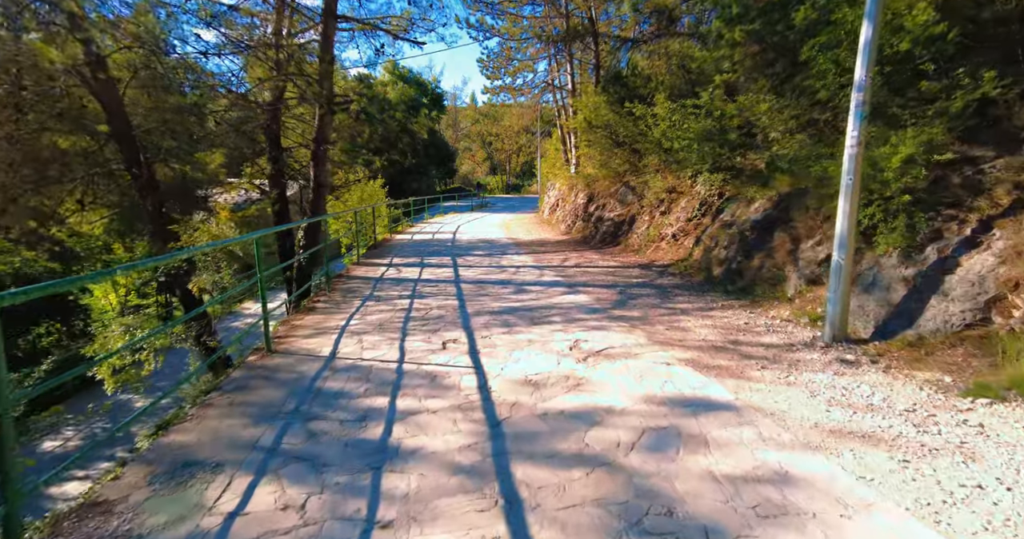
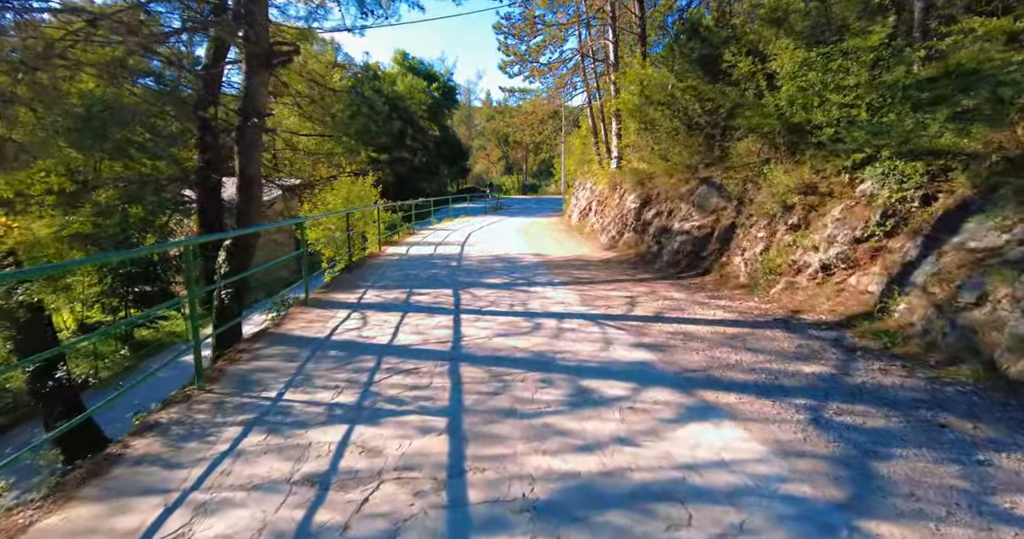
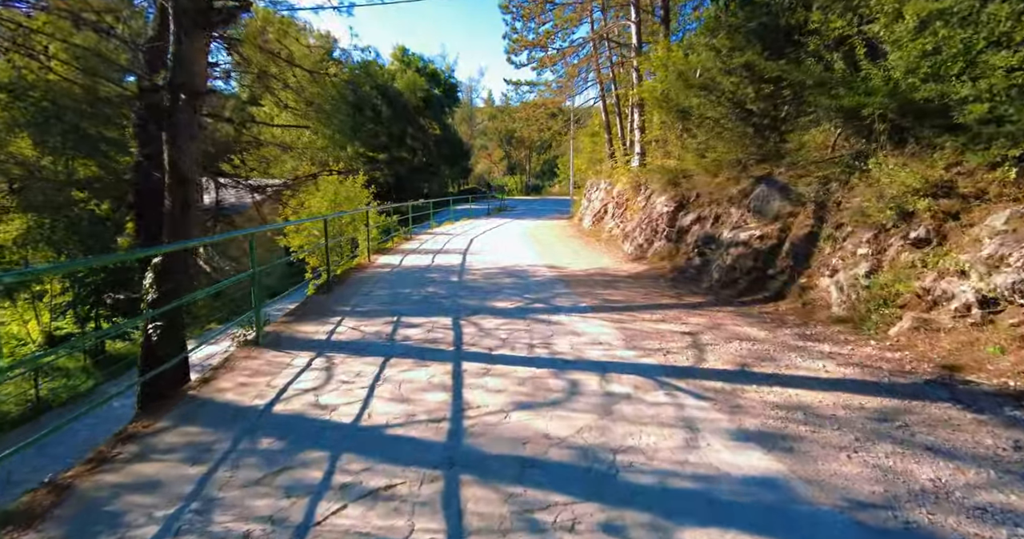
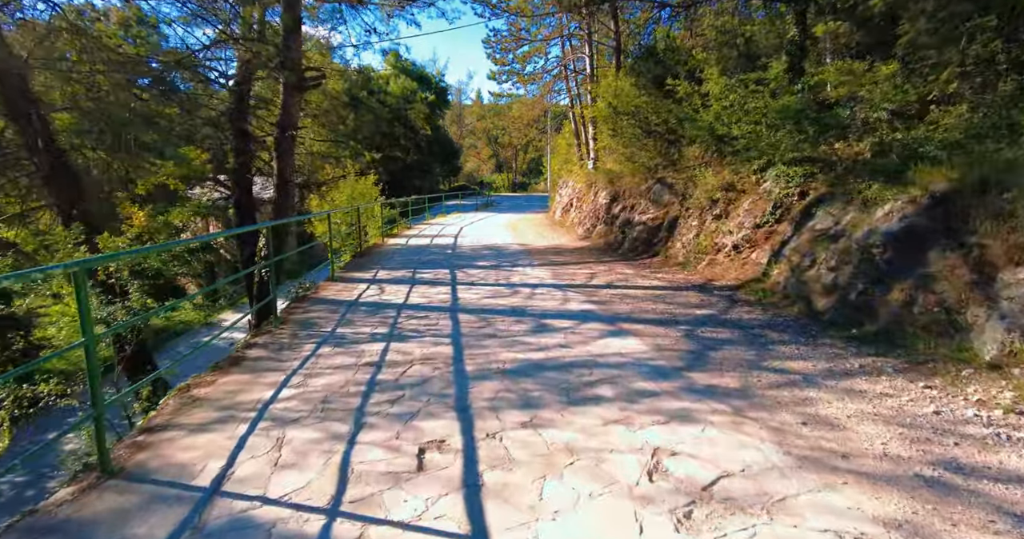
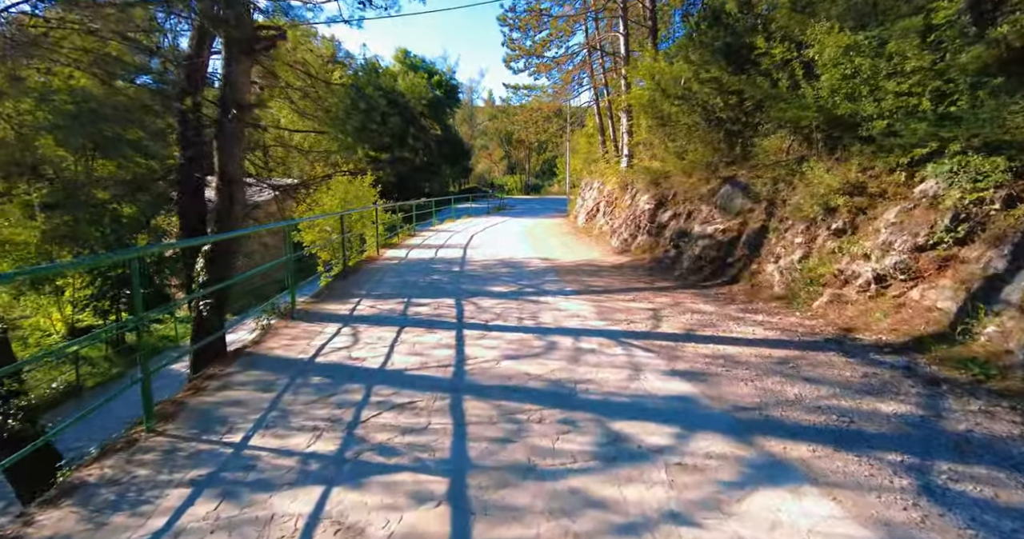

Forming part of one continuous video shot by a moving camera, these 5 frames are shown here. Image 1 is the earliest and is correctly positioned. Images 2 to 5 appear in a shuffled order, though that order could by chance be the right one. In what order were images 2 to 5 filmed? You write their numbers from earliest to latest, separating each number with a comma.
4, 2, 5, 3
